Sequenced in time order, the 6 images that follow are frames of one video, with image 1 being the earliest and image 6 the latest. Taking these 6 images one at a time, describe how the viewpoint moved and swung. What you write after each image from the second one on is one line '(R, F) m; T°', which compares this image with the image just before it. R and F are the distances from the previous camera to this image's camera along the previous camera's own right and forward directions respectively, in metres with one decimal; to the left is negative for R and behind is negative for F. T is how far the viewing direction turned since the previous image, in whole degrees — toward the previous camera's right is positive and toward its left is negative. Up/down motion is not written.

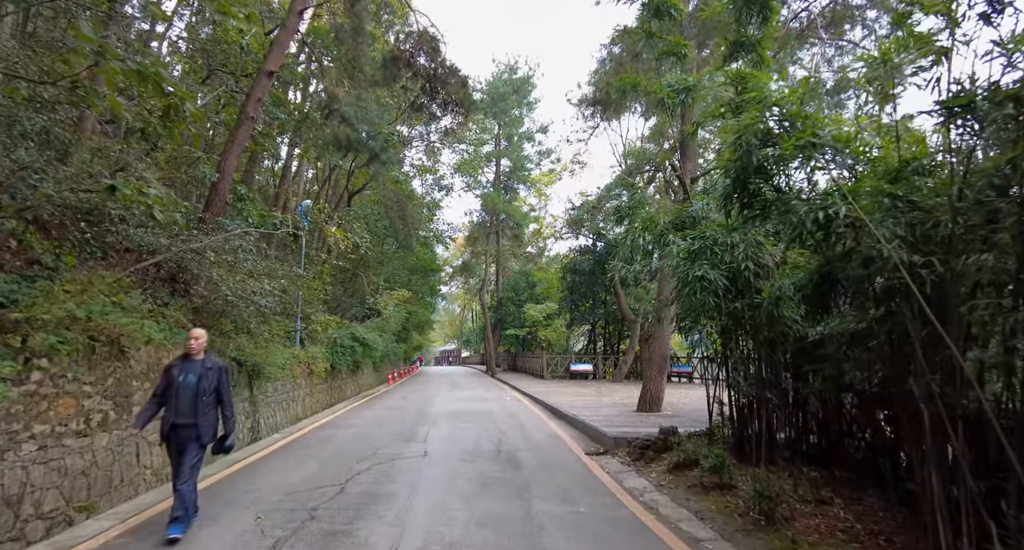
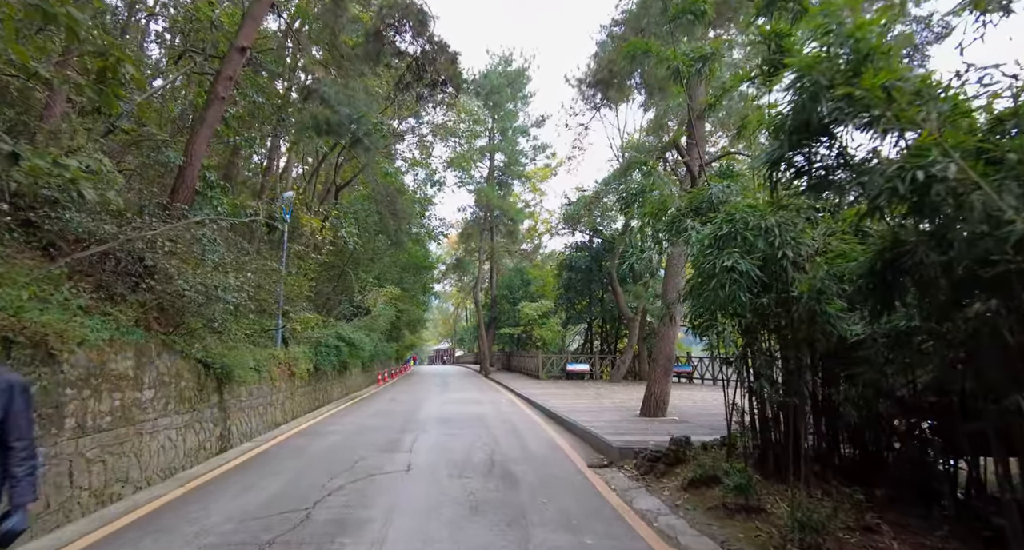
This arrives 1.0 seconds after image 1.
(0.0, +0.8) m; +1°
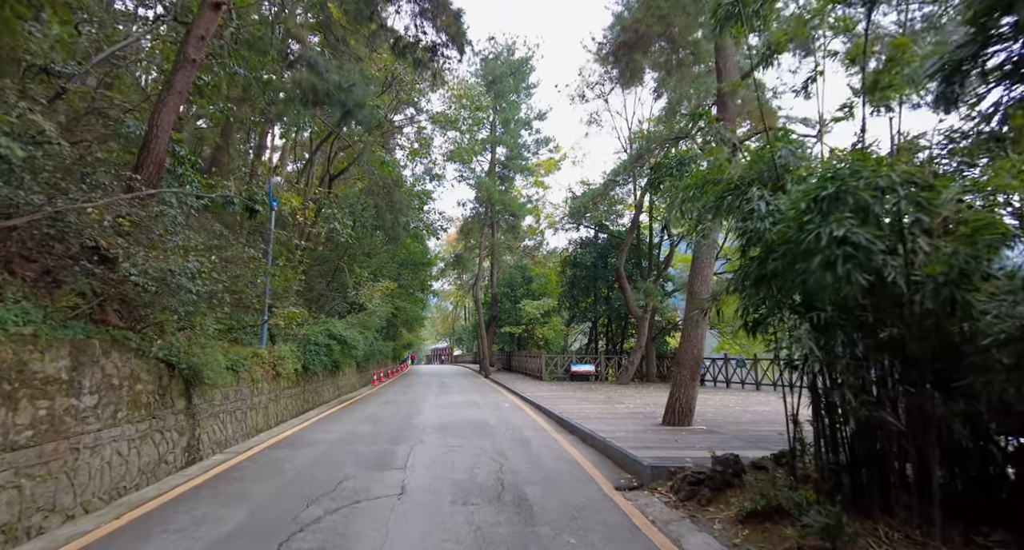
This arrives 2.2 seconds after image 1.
(-0.2, +1.2) m; 0°
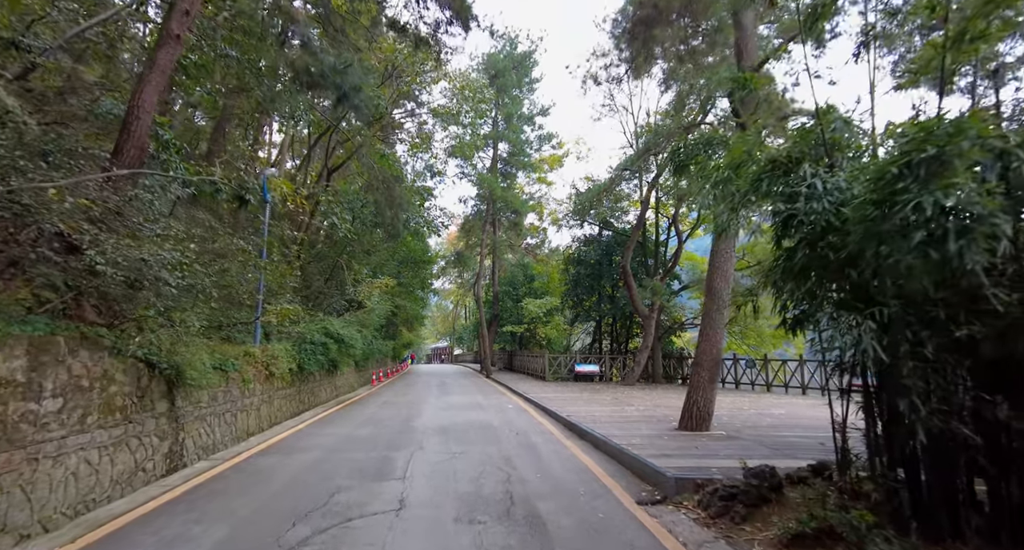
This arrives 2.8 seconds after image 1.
(-0.1, +0.6) m; 0°
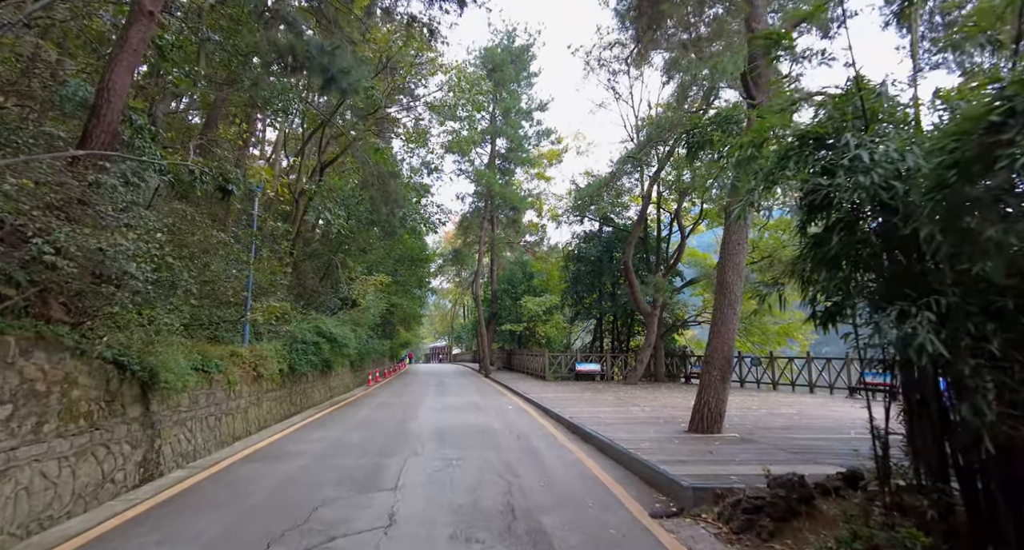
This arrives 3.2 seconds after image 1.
(0.0, +0.5) m; 0°
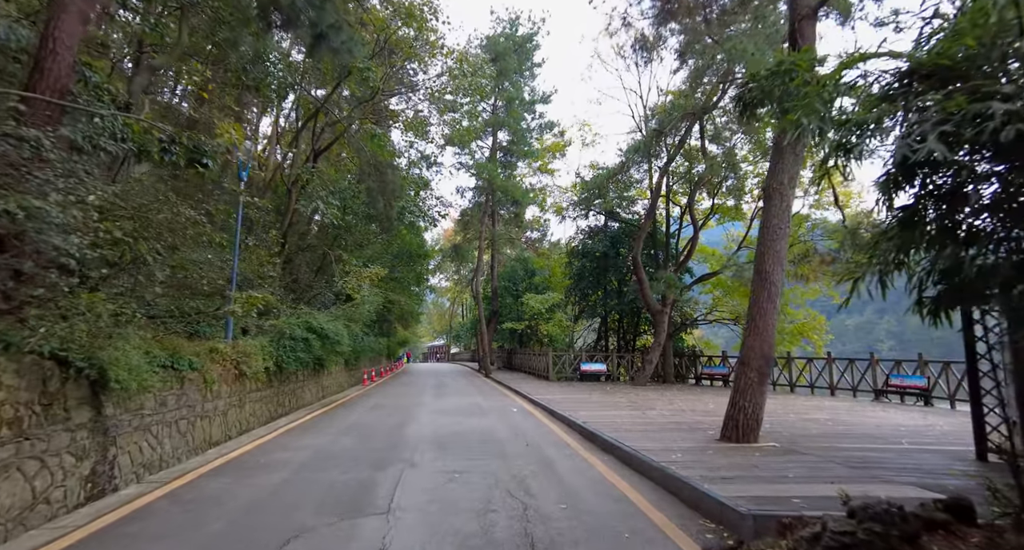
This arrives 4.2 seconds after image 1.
(-0.2, +1.0) m; 0°
